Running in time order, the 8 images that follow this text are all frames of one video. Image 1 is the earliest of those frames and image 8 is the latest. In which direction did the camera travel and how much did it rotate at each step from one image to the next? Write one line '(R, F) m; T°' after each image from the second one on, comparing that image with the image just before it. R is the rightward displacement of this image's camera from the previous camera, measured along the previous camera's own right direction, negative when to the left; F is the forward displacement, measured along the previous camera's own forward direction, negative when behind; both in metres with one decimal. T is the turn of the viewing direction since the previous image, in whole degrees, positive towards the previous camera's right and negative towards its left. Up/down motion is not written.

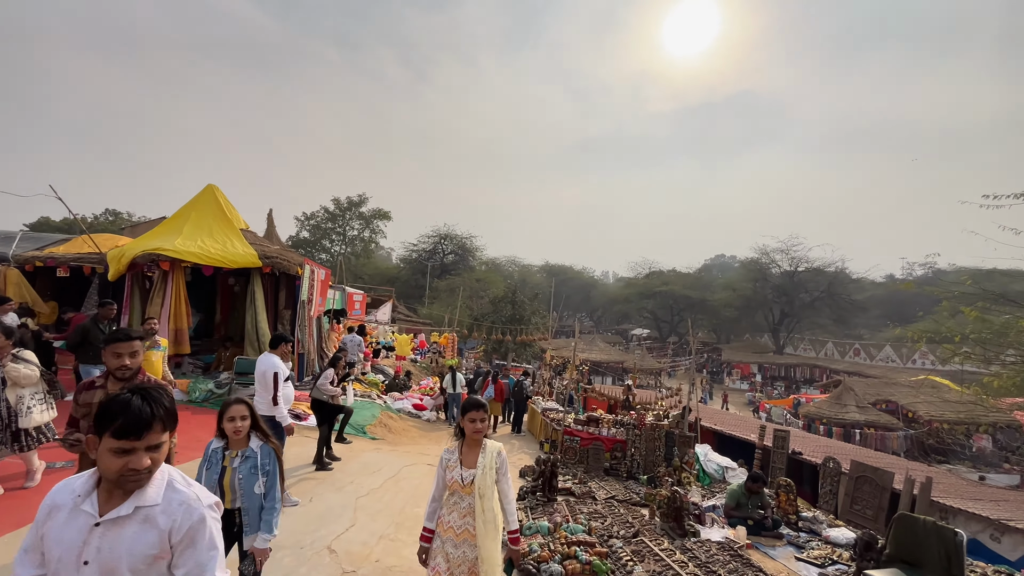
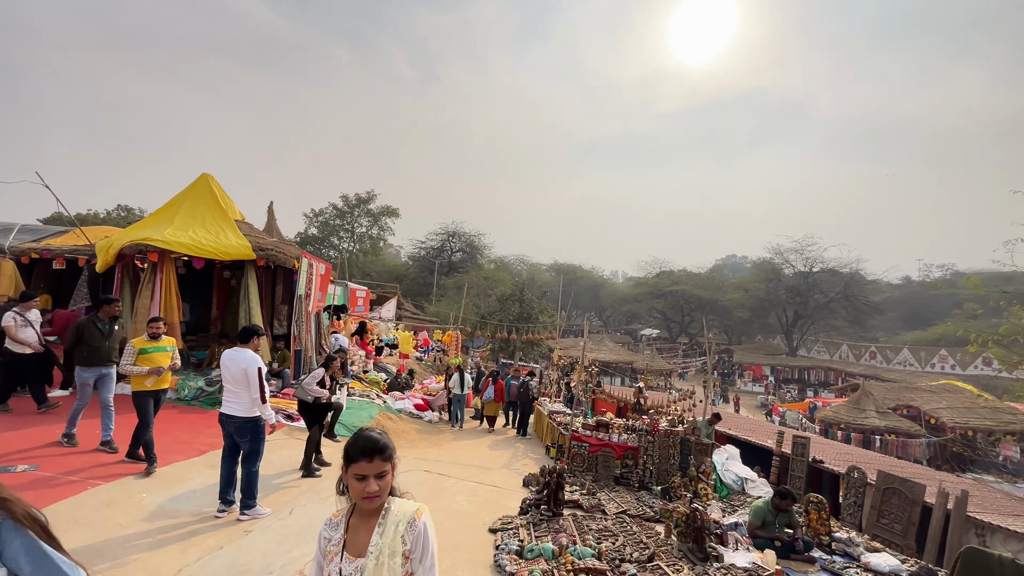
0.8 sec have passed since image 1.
(+0.1, +0.5) m; -1°
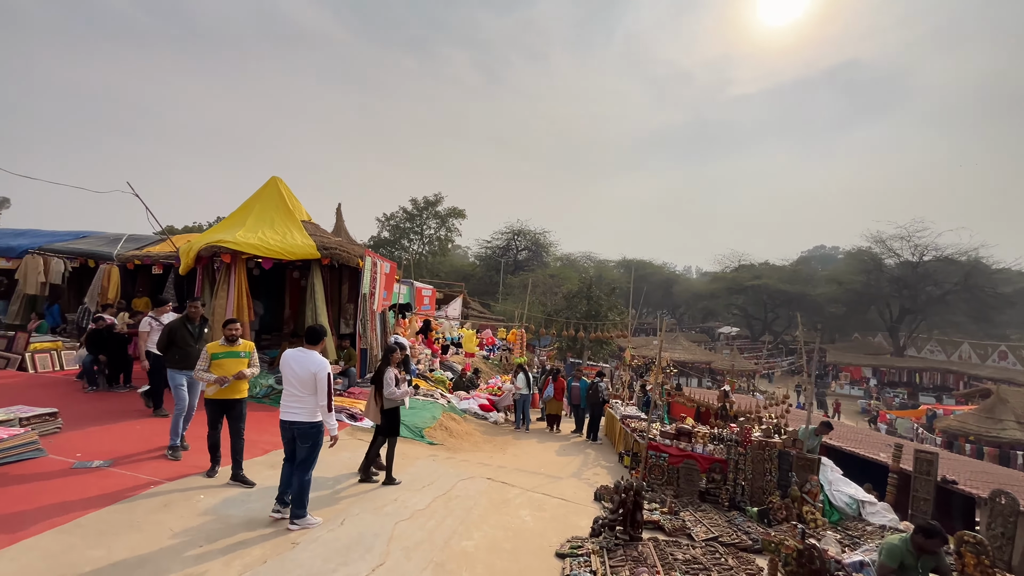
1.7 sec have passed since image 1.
(0.0, +0.6) m; -8°
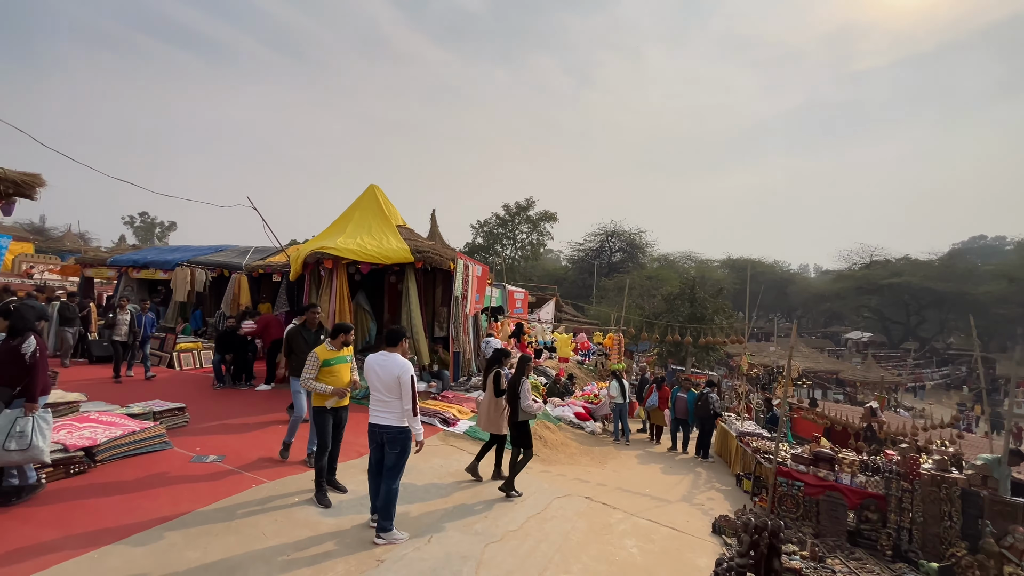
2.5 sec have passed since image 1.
(-0.1, +0.5) m; -12°
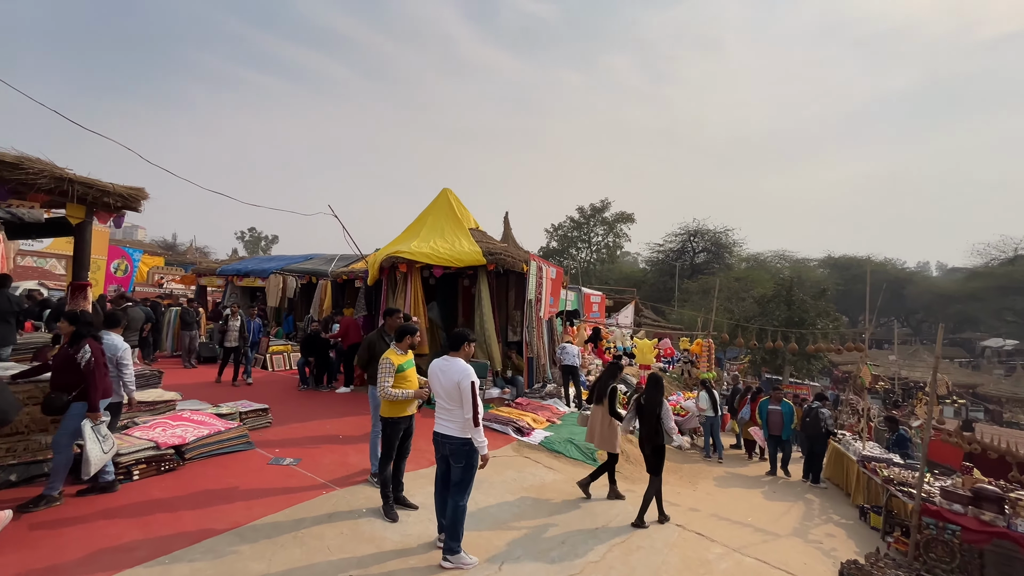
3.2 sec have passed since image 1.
(0.0, +0.4) m; -9°
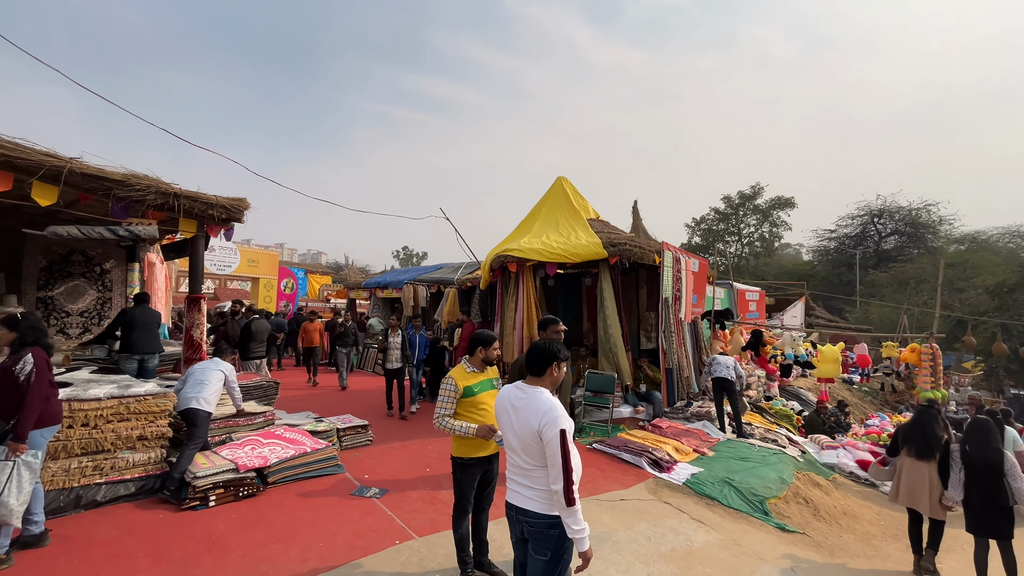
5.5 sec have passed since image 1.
(+0.2, +1.3) m; -17°
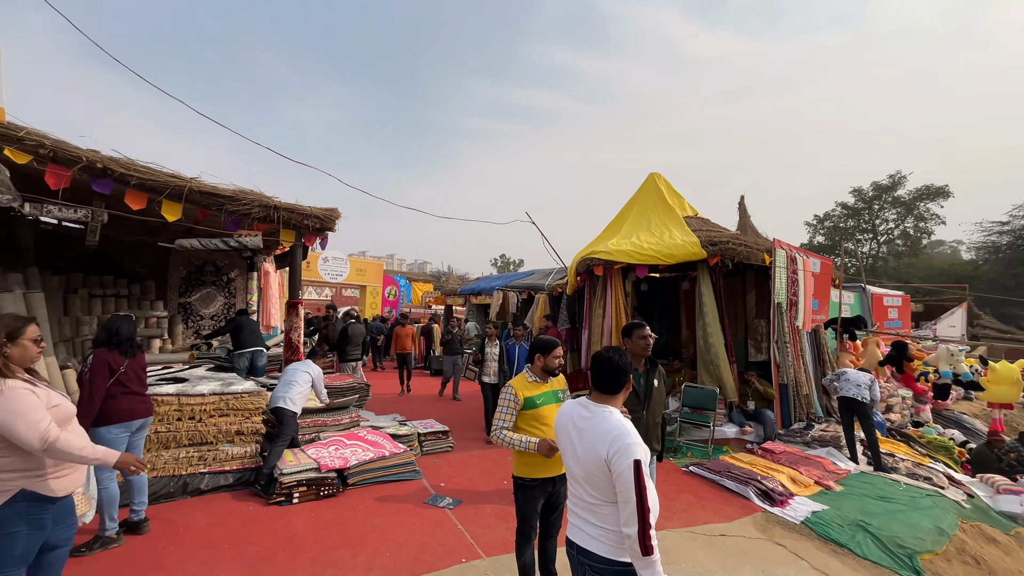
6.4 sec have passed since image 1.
(+0.2, +0.3) m; -12°
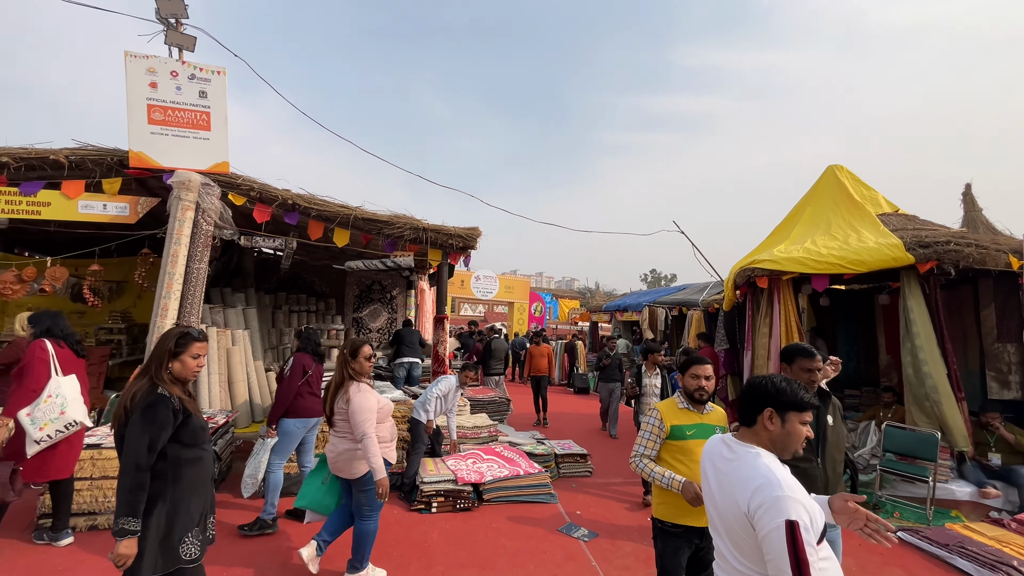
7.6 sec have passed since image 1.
(+0.1, +0.3) m; -18°
